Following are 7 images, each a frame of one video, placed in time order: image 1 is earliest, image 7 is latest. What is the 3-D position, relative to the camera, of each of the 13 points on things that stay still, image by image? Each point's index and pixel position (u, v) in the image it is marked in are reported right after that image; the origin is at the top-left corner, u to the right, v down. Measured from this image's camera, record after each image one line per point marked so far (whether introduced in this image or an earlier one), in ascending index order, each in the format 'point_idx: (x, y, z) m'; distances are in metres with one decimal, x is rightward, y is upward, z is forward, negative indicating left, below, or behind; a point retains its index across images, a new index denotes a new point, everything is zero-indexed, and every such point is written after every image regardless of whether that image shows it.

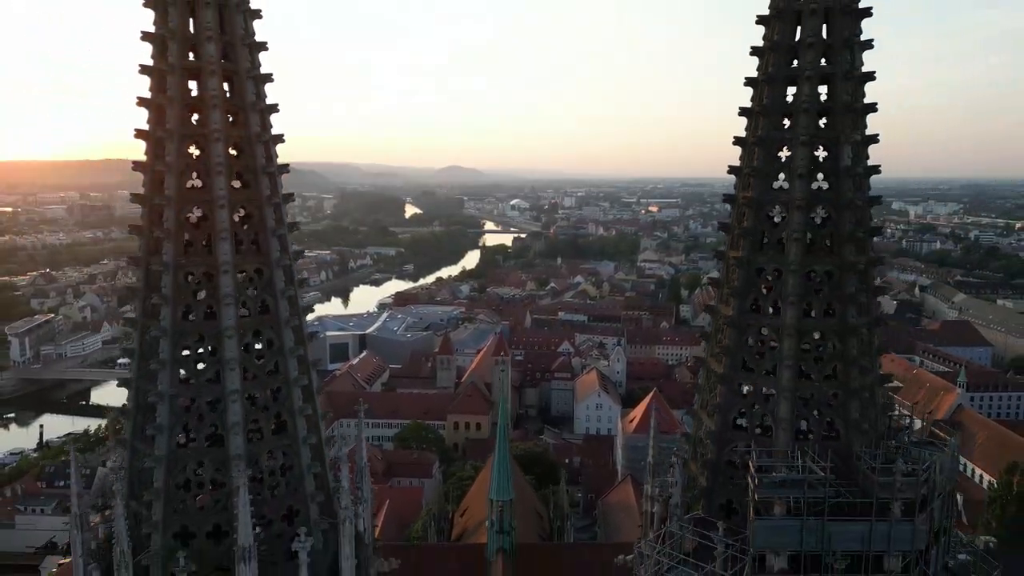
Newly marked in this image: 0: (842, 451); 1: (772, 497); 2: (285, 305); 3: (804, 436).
0: (+2.2, -1.1, +4.8) m
1: (+1.7, -1.3, +4.7) m
2: (-1.5, -0.1, +5.2) m
3: (+1.9, -1.0, +5.0) m
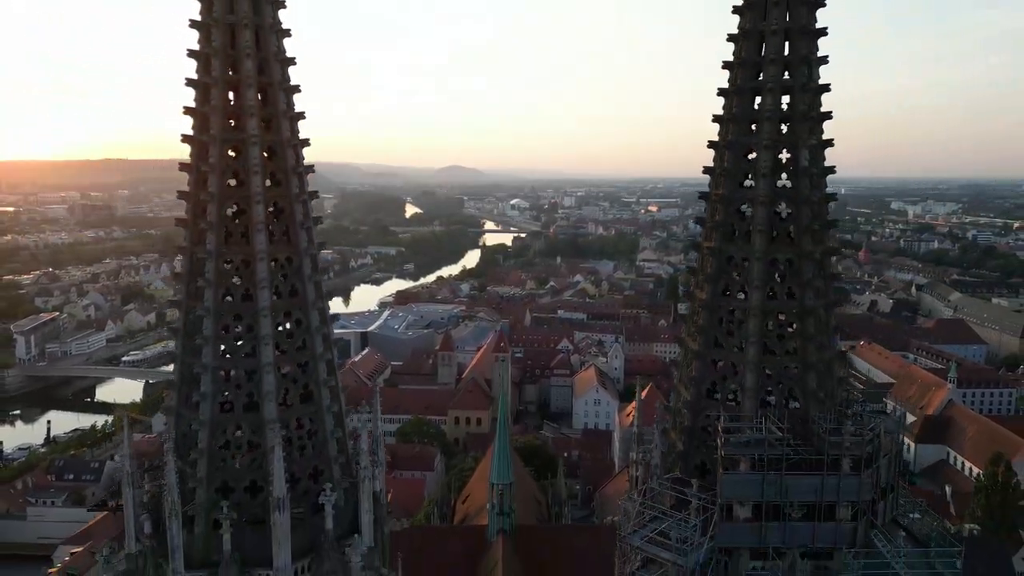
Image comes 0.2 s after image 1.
0: (+2.2, -1.0, +5.5) m
1: (+1.6, -1.2, +5.3) m
2: (-1.5, 0.0, +5.9) m
3: (+1.9, -0.9, +5.7) m
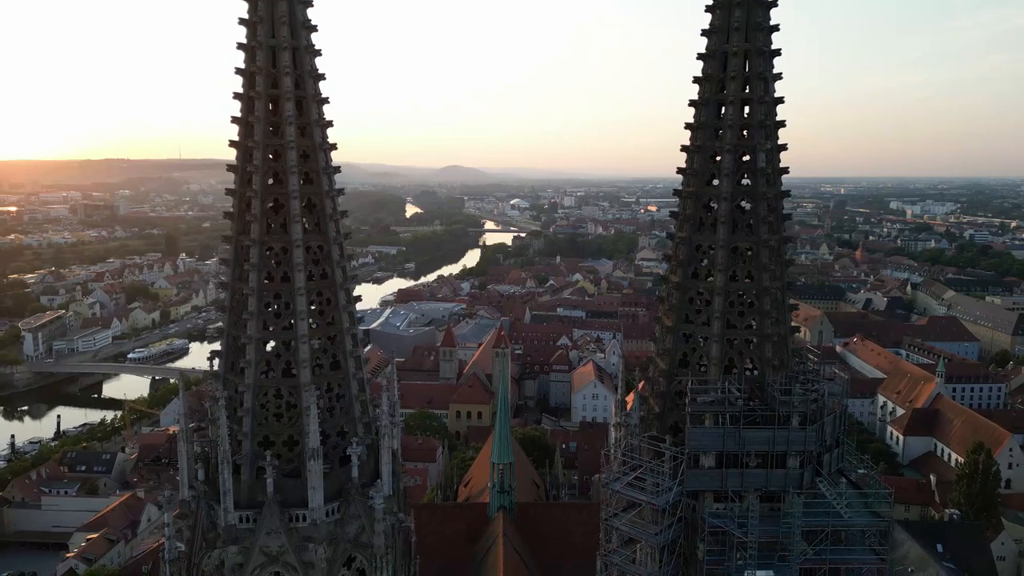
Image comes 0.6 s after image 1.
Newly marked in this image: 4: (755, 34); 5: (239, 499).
0: (+2.1, -0.8, +6.5) m
1: (+1.6, -1.0, +6.3) m
2: (-1.6, +0.1, +6.8) m
3: (+1.9, -0.7, +6.6) m
4: (+2.1, +2.2, +6.5) m
5: (-2.3, -1.8, +6.5) m
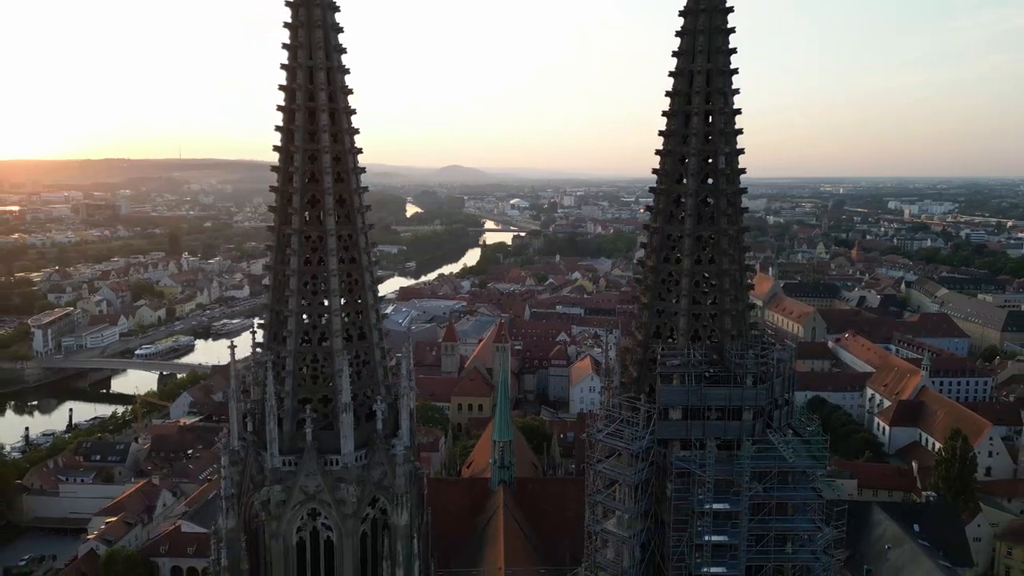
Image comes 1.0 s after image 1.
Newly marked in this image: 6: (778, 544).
0: (+2.1, -0.6, +7.7) m
1: (+1.6, -0.9, +7.5) m
2: (-1.6, +0.3, +8.1) m
3: (+1.9, -0.5, +7.9) m
4: (+2.1, +2.4, +7.8) m
5: (-2.4, -1.6, +7.8) m
6: (+2.7, -2.6, +7.7) m
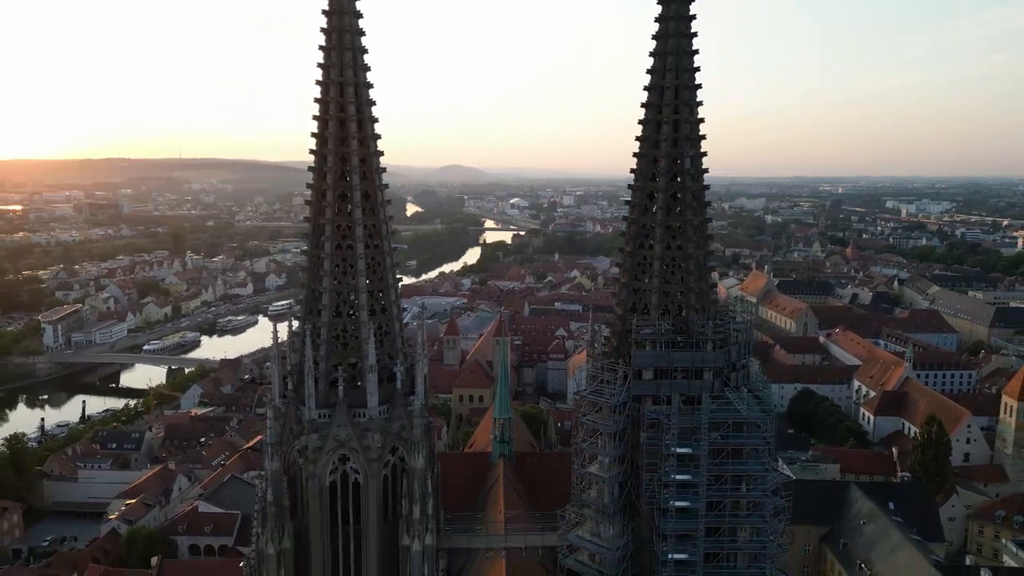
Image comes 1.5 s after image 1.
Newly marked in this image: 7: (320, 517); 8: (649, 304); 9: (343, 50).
0: (+2.1, -0.4, +9.2) m
1: (+1.6, -0.6, +9.0) m
2: (-1.6, +0.6, +9.5) m
3: (+1.9, -0.3, +9.3) m
4: (+2.1, +2.6, +9.2) m
5: (-2.4, -1.4, +9.2) m
6: (+2.7, -2.4, +9.2) m
7: (-2.3, -2.8, +9.2) m
8: (+1.7, -0.3, +9.3) m
9: (-2.0, +2.9, +9.1) m
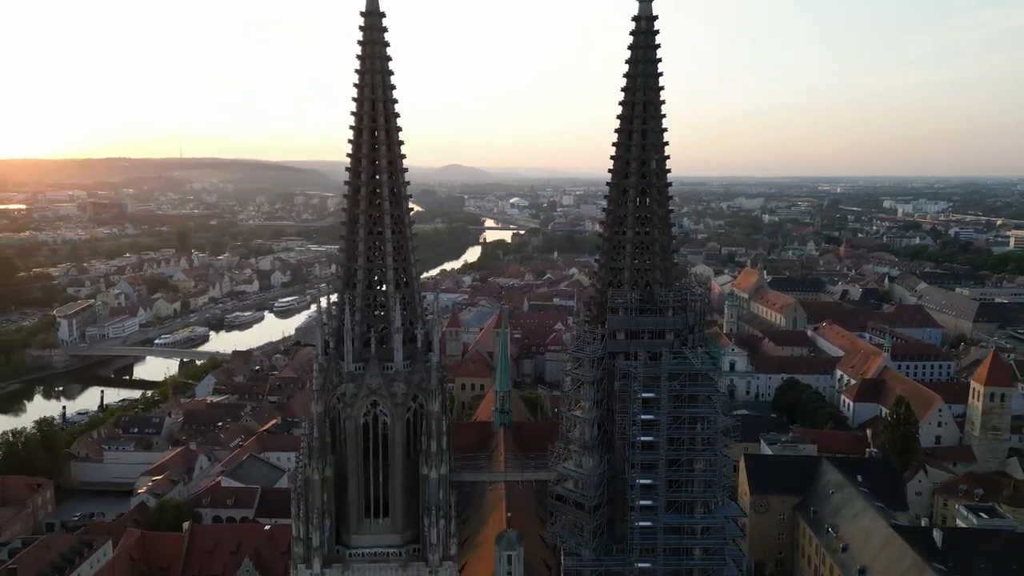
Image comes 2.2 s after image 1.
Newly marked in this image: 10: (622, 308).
0: (+2.1, -0.1, +11.3) m
1: (+1.6, -0.3, +11.1) m
2: (-1.6, +0.9, +11.7) m
3: (+1.9, 0.0, +11.5) m
4: (+2.1, +3.0, +11.4) m
5: (-2.4, -1.1, +11.4) m
6: (+2.7, -2.1, +11.3) m
7: (-2.4, -2.4, +11.4) m
8: (+1.7, +0.1, +11.4) m
9: (-2.1, +3.2, +11.3) m
10: (+1.6, -0.3, +11.1) m
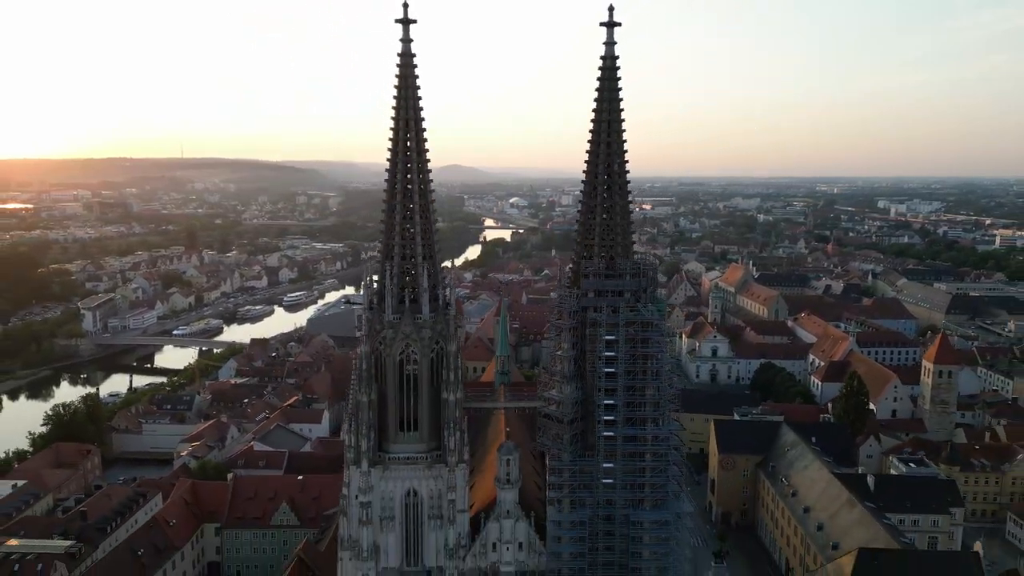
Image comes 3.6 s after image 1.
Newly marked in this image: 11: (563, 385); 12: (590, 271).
0: (+2.1, +0.5, +15.2) m
1: (+1.6, +0.3, +15.0) m
2: (-1.6, +1.5, +15.5) m
3: (+1.9, +0.6, +15.3) m
4: (+2.0, +3.5, +15.2) m
5: (-2.4, -0.5, +15.2) m
6: (+2.7, -1.5, +15.2) m
7: (-2.4, -1.9, +15.2) m
8: (+1.6, +0.6, +15.3) m
9: (-2.1, +3.8, +15.1) m
10: (+1.6, +0.3, +15.0) m
11: (+1.0, -2.0, +15.2) m
12: (+1.5, +0.4, +15.0) m
